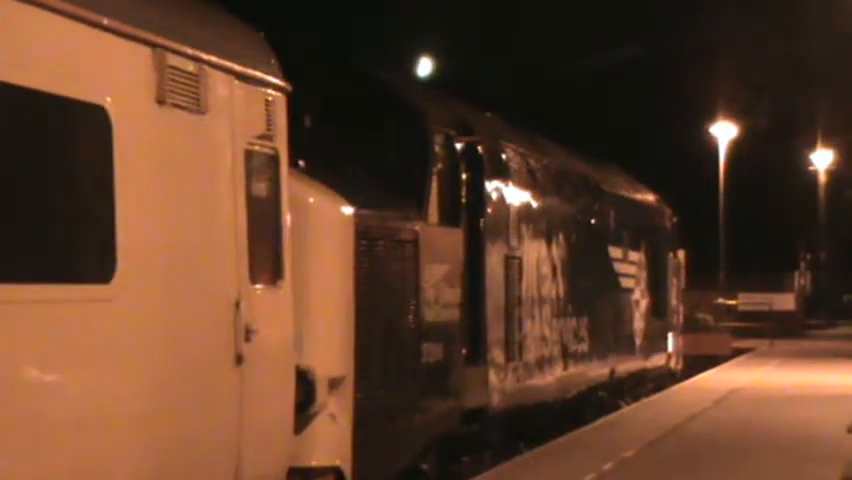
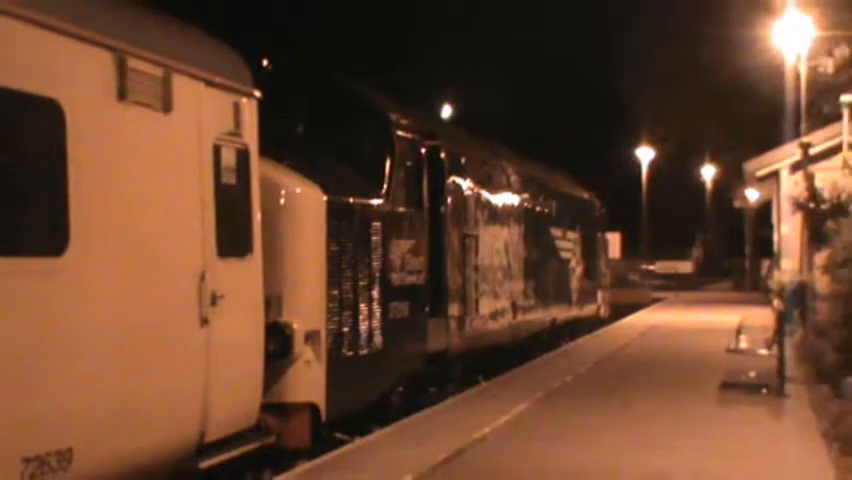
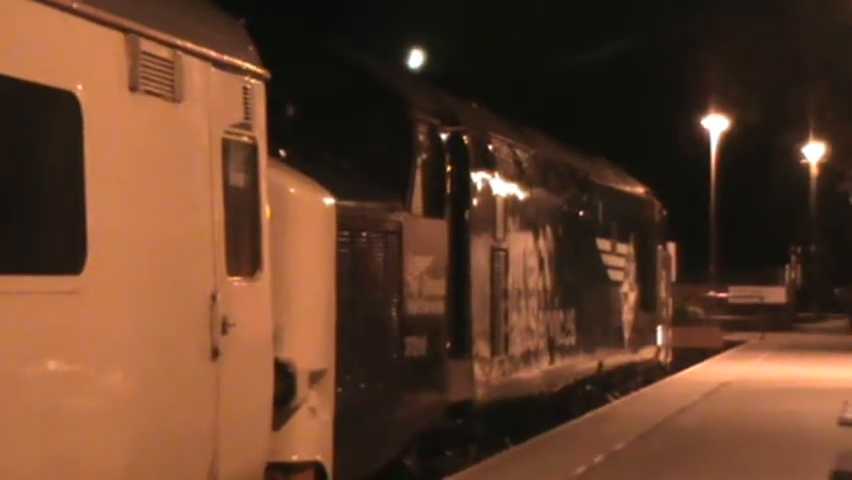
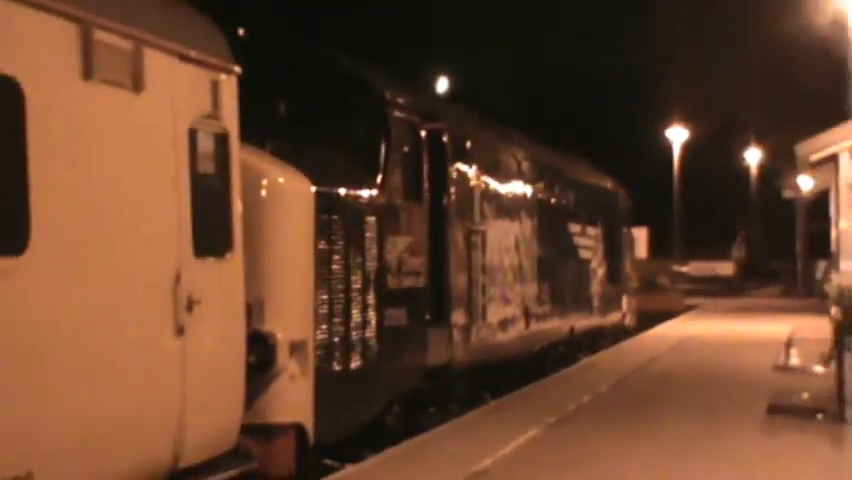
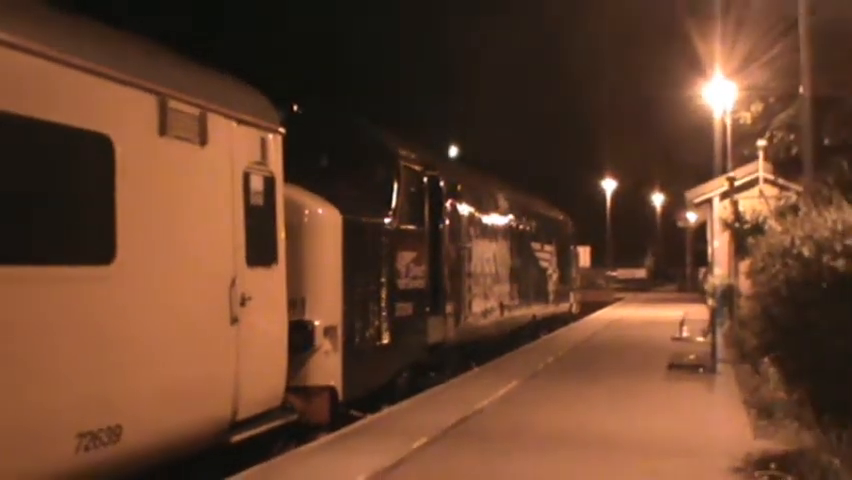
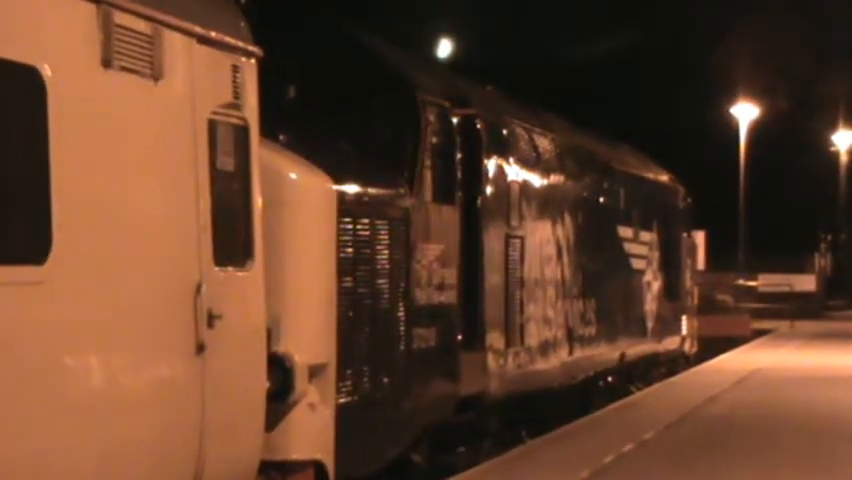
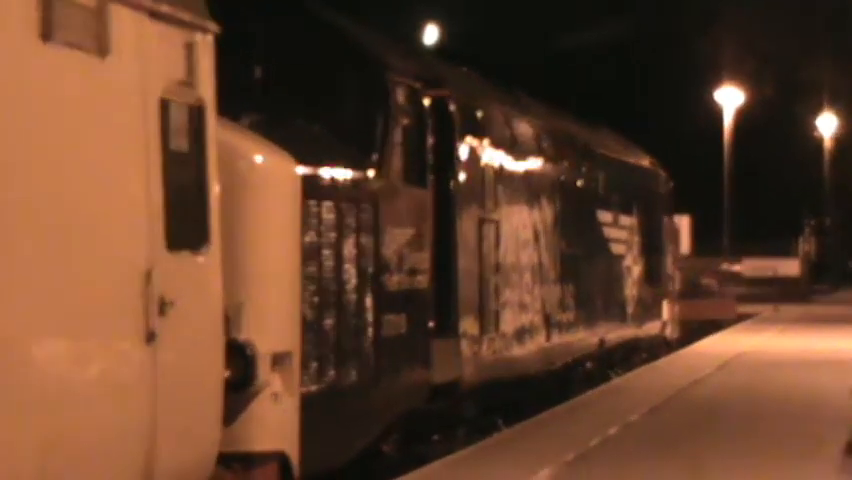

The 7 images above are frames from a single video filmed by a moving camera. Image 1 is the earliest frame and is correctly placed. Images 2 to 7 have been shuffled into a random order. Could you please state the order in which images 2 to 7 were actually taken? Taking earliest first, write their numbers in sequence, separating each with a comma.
3, 6, 7, 4, 2, 5
